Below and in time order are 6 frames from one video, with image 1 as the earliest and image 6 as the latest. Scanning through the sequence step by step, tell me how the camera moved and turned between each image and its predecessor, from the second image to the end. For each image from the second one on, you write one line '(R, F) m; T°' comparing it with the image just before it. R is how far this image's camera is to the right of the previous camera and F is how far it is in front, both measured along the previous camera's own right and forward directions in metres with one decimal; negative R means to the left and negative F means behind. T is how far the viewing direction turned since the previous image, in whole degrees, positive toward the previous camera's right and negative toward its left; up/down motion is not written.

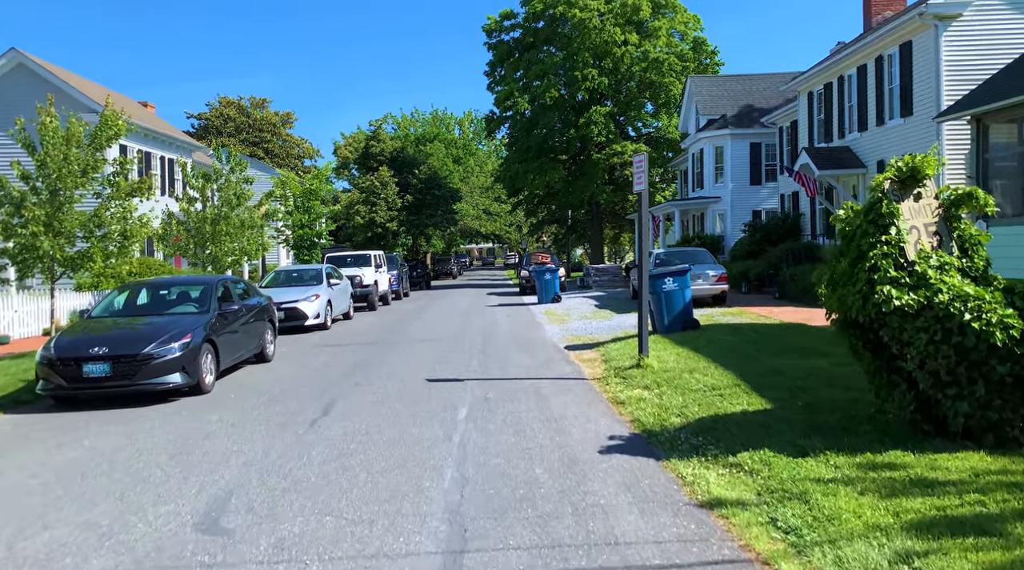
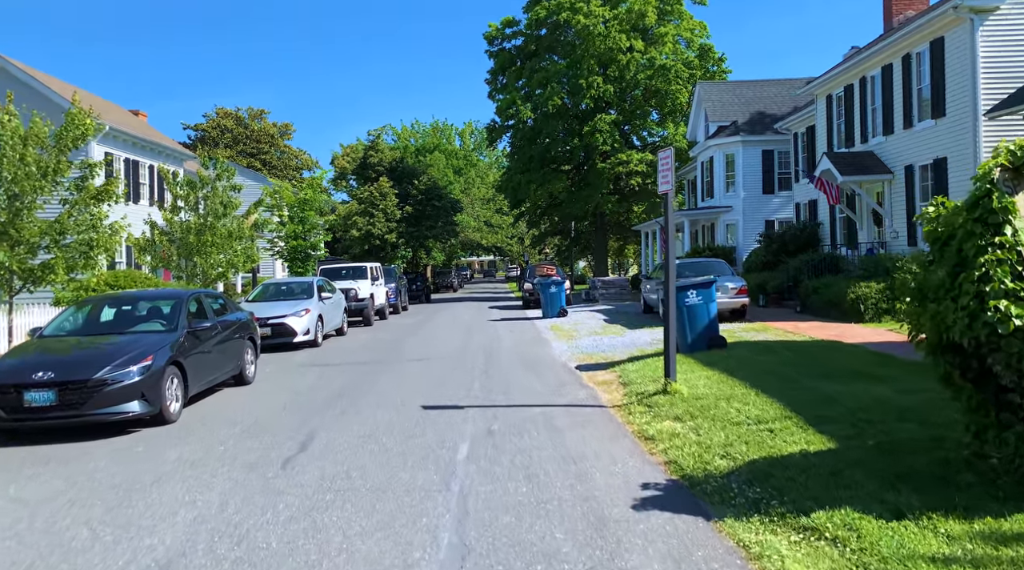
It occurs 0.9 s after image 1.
(-0.1, +1.3) m; 0°
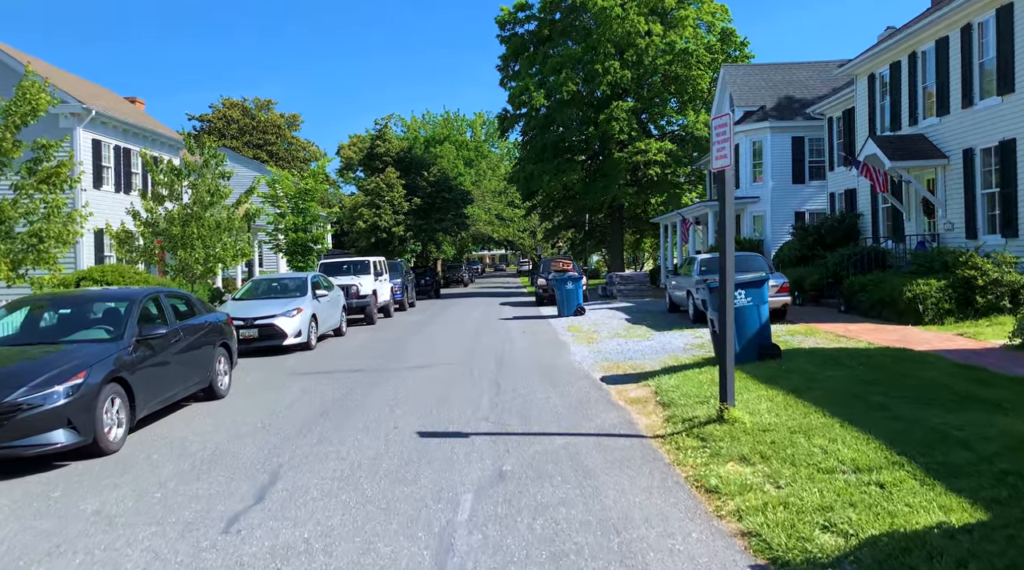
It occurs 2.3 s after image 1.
(0.0, +1.8) m; -1°
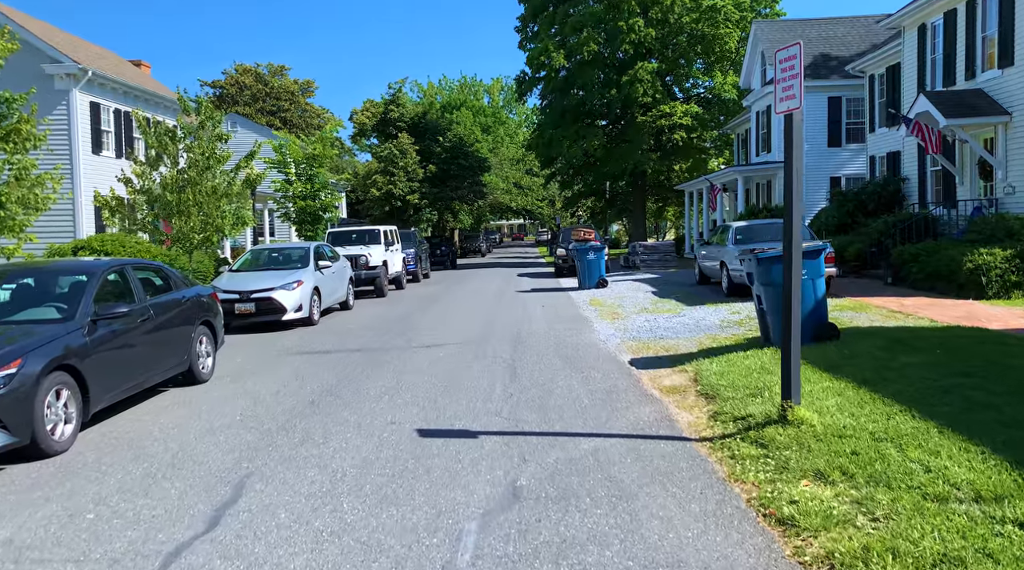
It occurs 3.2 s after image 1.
(0.0, +1.3) m; -1°
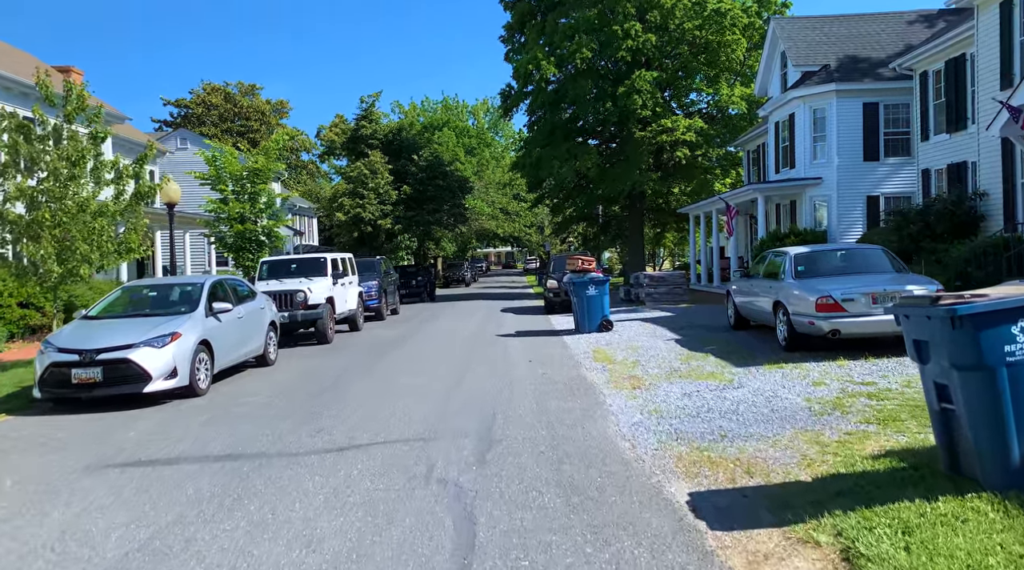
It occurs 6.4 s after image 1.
(+0.2, +4.6) m; +1°
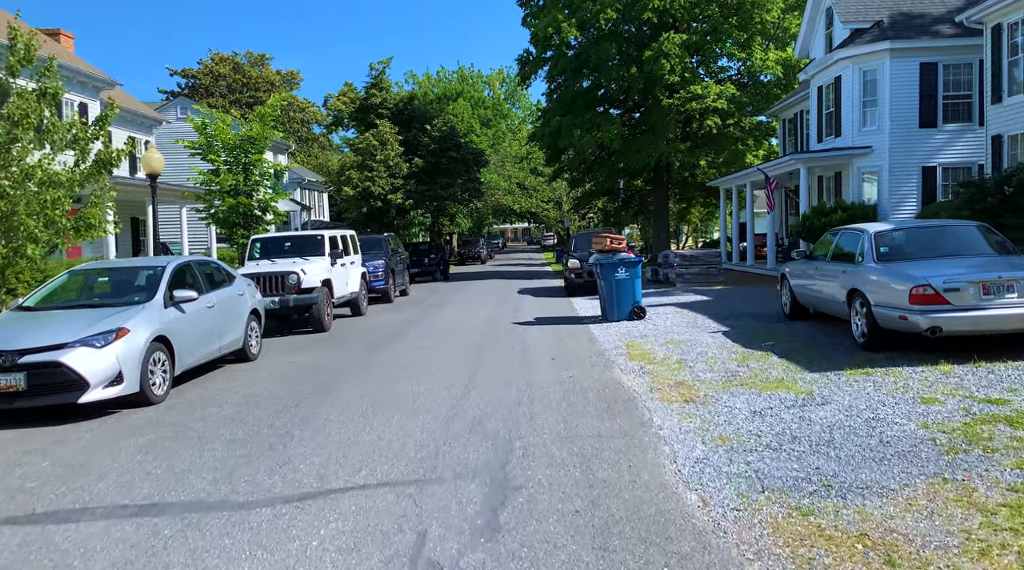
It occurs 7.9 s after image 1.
(0.0, +2.0) m; -1°
